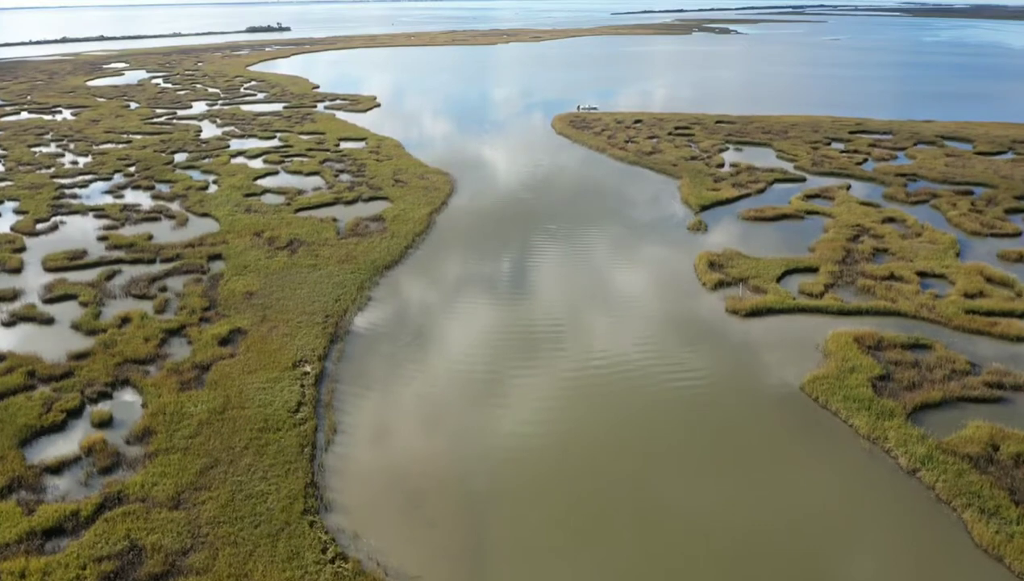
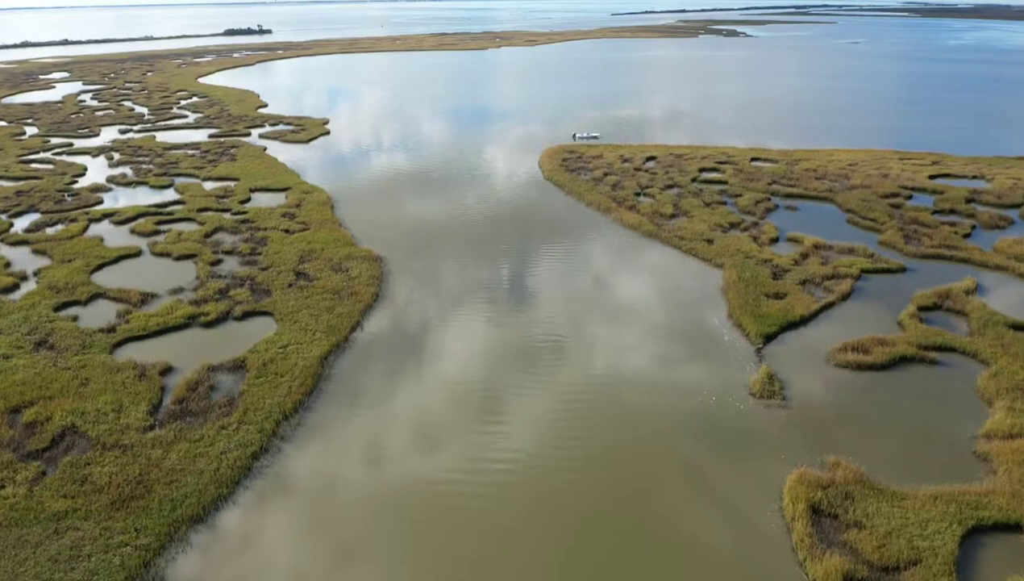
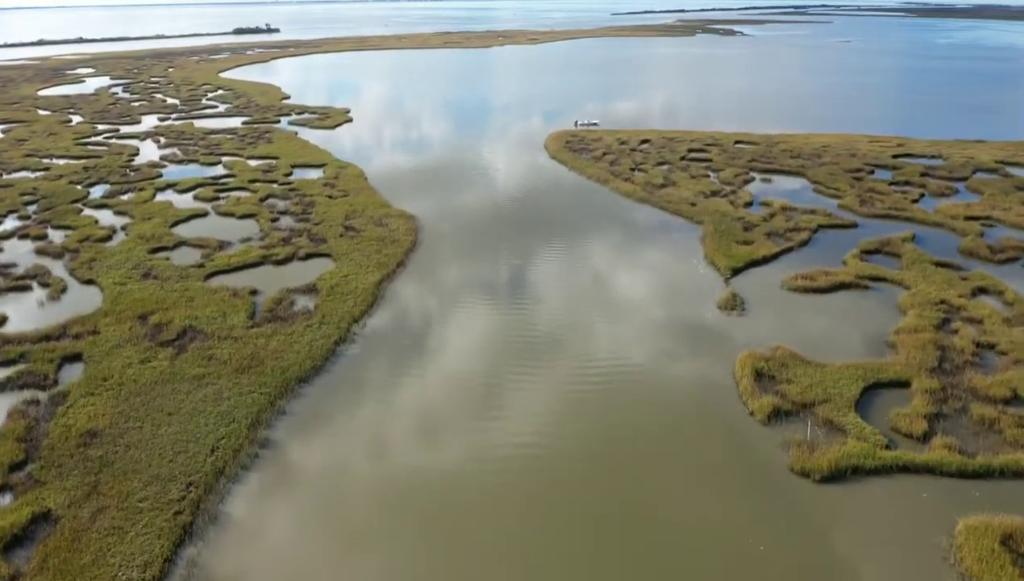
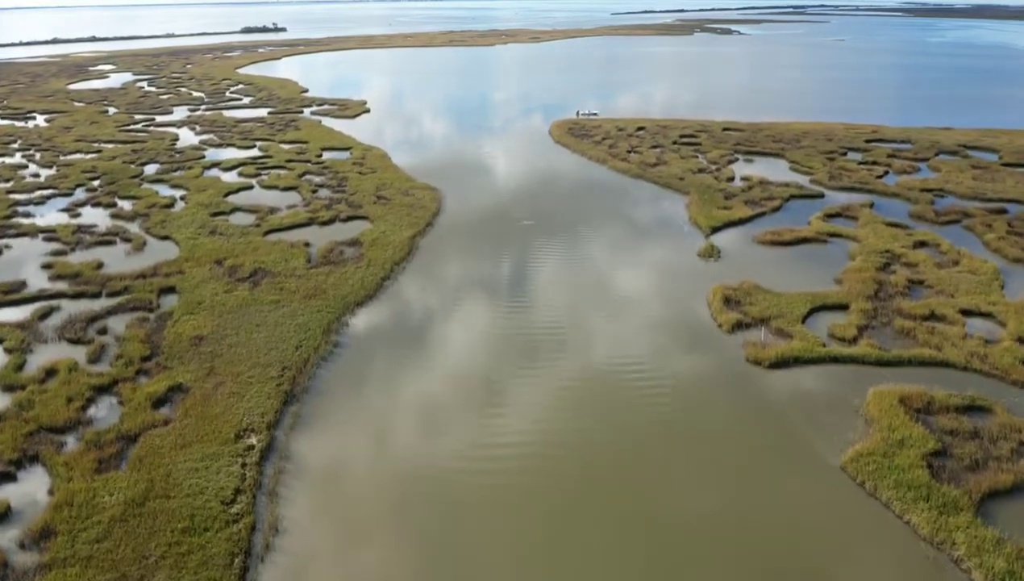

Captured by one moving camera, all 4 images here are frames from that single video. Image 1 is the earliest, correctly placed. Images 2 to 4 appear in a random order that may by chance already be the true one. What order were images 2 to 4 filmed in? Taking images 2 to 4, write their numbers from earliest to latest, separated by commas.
4, 3, 2
